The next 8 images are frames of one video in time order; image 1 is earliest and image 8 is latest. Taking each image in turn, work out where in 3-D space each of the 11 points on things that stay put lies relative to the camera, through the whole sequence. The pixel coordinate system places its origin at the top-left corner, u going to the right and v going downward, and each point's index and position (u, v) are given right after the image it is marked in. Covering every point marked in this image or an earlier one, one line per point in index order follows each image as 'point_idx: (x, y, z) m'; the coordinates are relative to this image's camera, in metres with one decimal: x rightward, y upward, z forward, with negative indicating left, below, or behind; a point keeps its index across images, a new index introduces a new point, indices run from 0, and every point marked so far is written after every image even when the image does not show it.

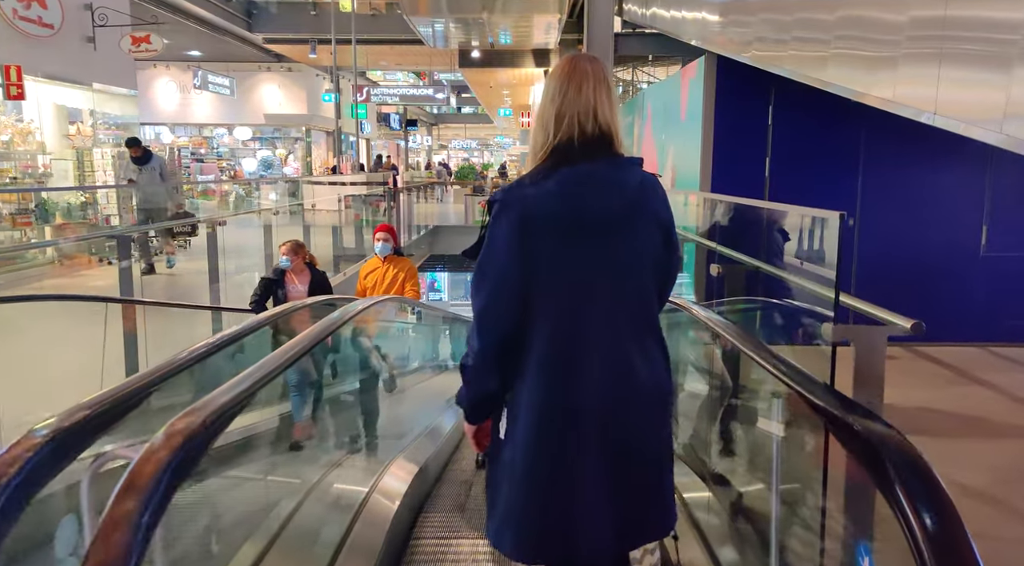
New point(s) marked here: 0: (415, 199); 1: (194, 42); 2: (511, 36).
0: (-1.8, +1.6, +12.4) m
1: (-5.7, +4.3, +11.9) m
2: (0.0, +4.2, +11.4) m
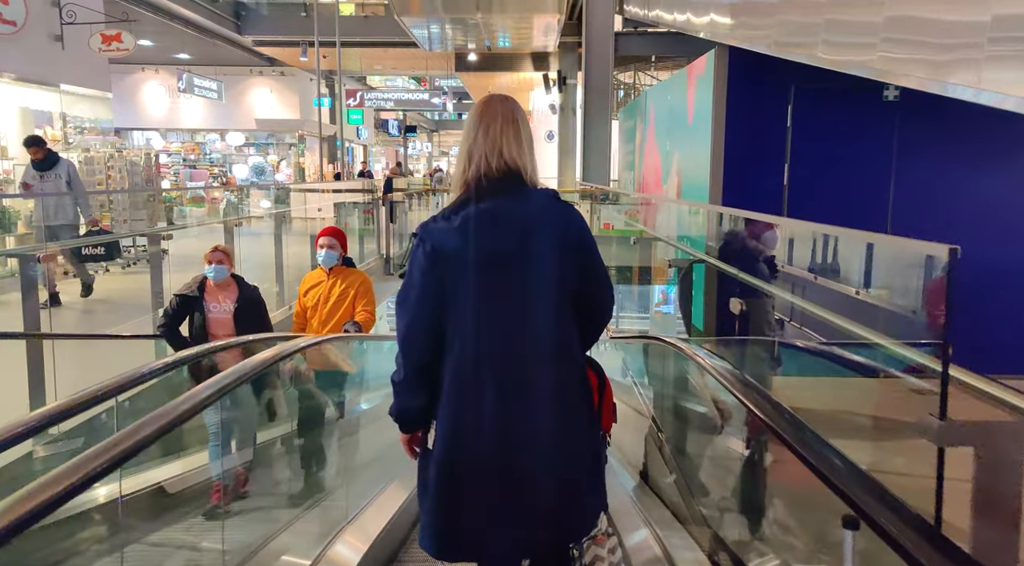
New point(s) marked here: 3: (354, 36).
0: (-1.8, +1.4, +12.0) m
1: (-5.7, +4.1, +11.5) m
2: (-0.1, +4.0, +11.0) m
3: (-2.7, +4.2, +11.2) m
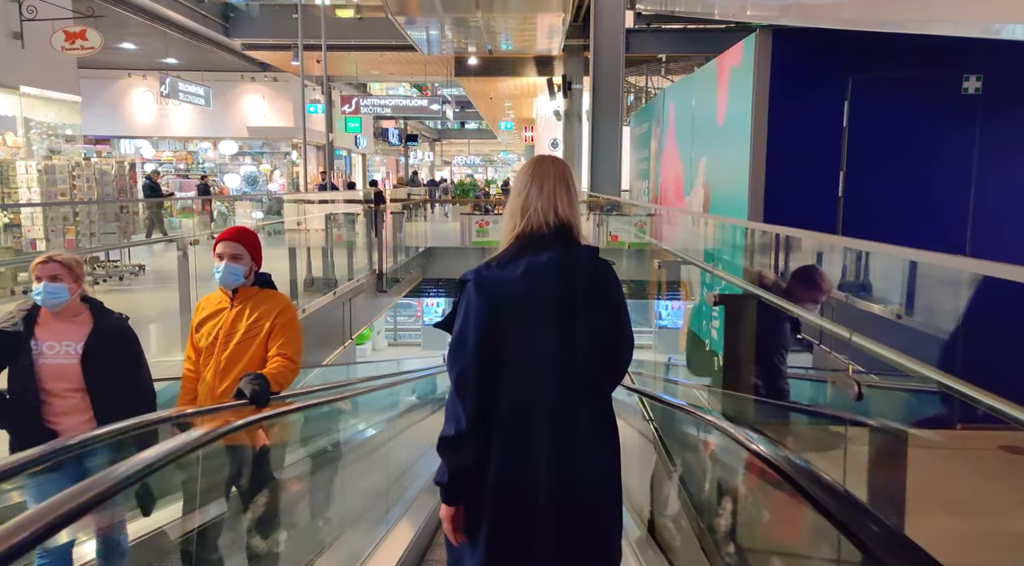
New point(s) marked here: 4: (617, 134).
0: (-1.8, +1.1, +11.5) m
1: (-5.7, +3.9, +11.1) m
2: (0.0, +3.8, +10.5) m
3: (-2.6, +3.9, +10.7) m
4: (+1.4, +2.0, +9.0) m
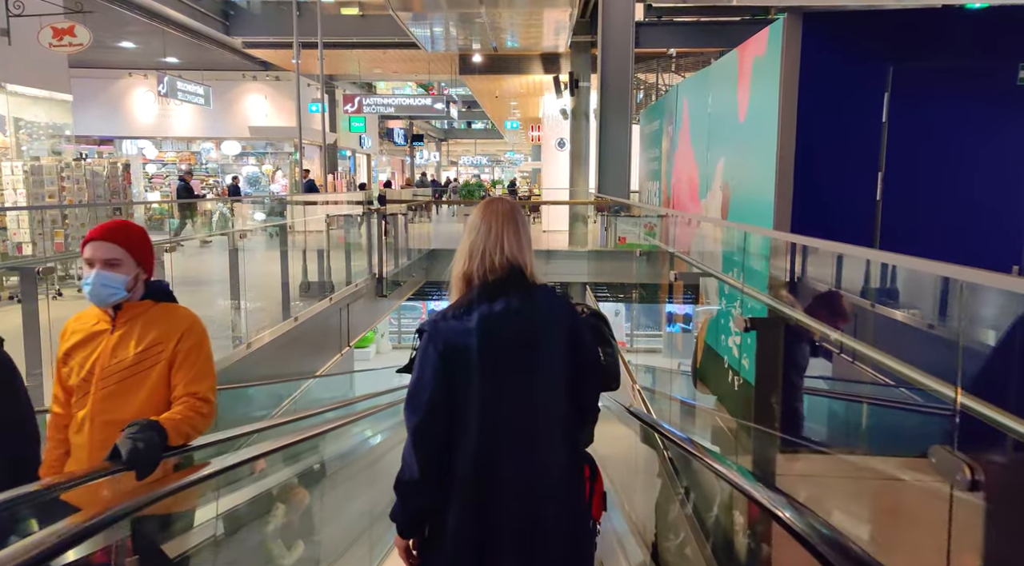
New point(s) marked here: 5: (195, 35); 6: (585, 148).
0: (-1.7, +1.1, +11.3) m
1: (-5.6, +3.8, +10.9) m
2: (+0.1, +3.8, +10.3) m
3: (-2.5, +3.9, +10.5) m
4: (+1.5, +2.0, +8.7) m
5: (-4.8, +3.7, +10.1) m
6: (+1.3, +2.4, +12.0) m
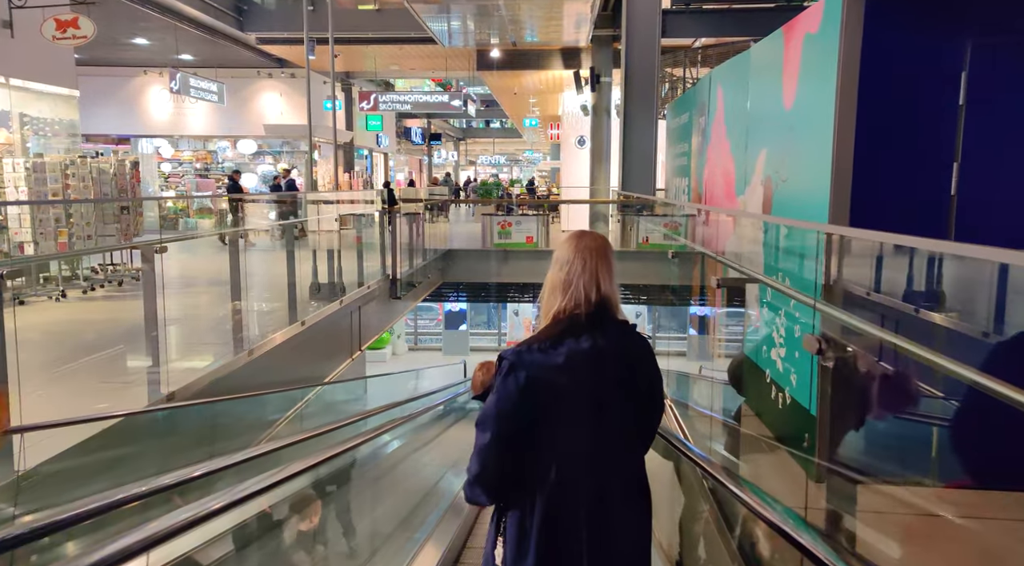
0: (-1.4, +1.1, +11.0) m
1: (-5.3, +3.8, +10.7) m
2: (+0.4, +3.7, +10.0) m
3: (-2.2, +3.9, +10.3) m
4: (+1.7, +1.9, +8.4) m
5: (-4.5, +3.7, +9.9) m
6: (+1.6, +2.4, +11.7) m
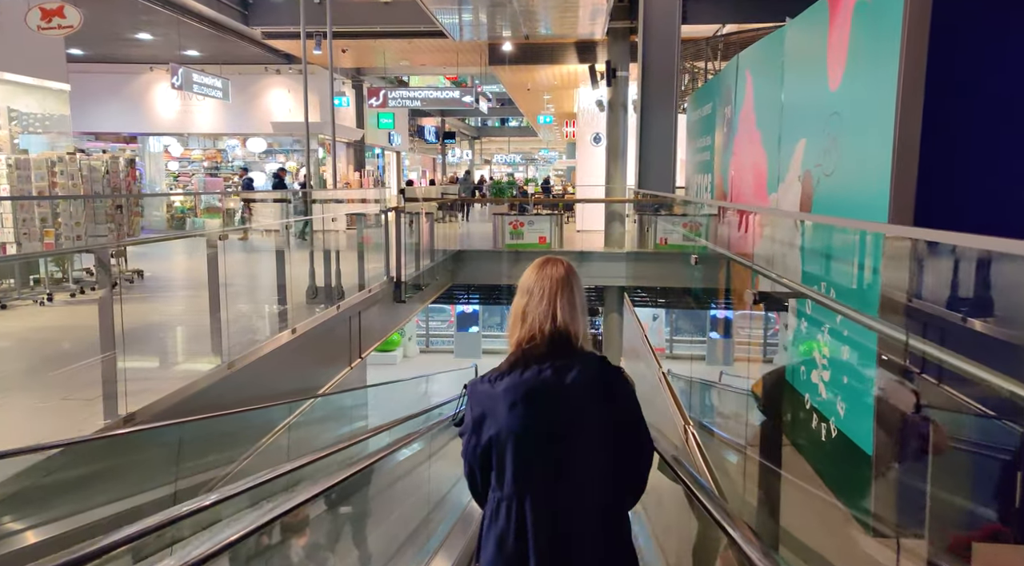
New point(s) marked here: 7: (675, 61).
0: (-1.2, +1.0, +10.7) m
1: (-5.0, +3.8, +10.5) m
2: (+0.5, +3.7, +9.6) m
3: (-2.0, +3.9, +10.0) m
4: (+1.9, +1.9, +8.0) m
5: (-4.3, +3.7, +9.7) m
6: (+1.9, +2.4, +11.3) m
7: (+1.9, +2.6, +7.8) m
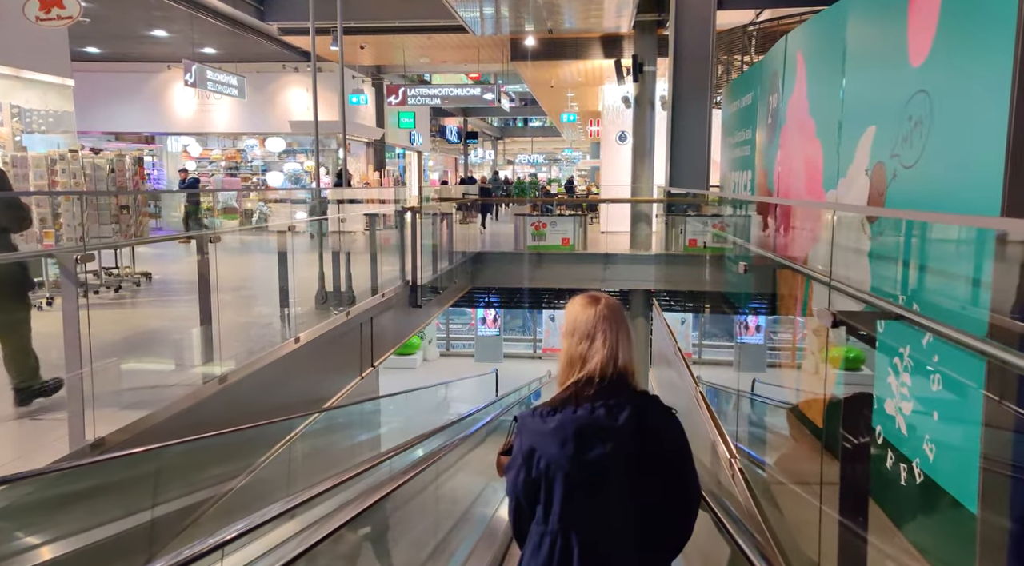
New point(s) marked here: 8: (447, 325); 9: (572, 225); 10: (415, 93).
0: (-0.8, +1.0, +10.4) m
1: (-4.7, +3.8, +10.4) m
2: (+0.9, +3.7, +9.3) m
3: (-1.7, +3.8, +9.7) m
4: (+2.1, +1.9, +7.6) m
5: (-4.0, +3.7, +9.5) m
6: (+2.2, +2.3, +10.9) m
7: (+2.1, +2.5, +7.4) m
8: (-1.7, -1.1, +17.7) m
9: (+0.9, +0.9, +10.6) m
10: (-2.0, +4.0, +14.1) m
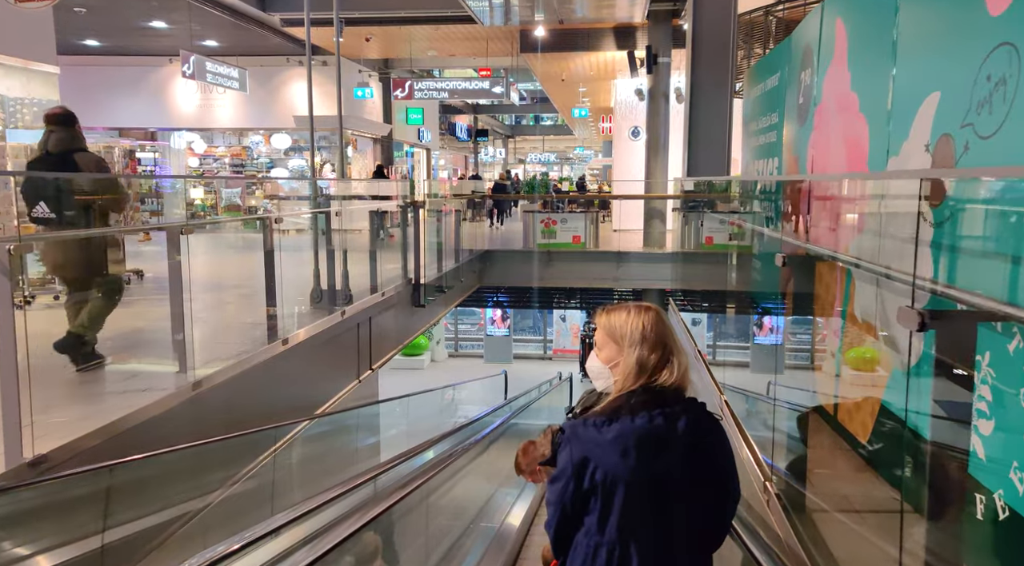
0: (-0.7, +1.0, +10.1) m
1: (-4.5, +3.8, +10.1) m
2: (+1.0, +3.7, +8.9) m
3: (-1.6, +3.8, +9.5) m
4: (+2.2, +1.9, +7.3) m
5: (-3.9, +3.7, +9.3) m
6: (+2.4, +2.3, +10.6) m
7: (+2.2, +2.5, +7.1) m
8: (-1.4, -1.1, +17.4) m
9: (+1.1, +0.9, +10.3) m
10: (-1.8, +4.0, +13.9) m
